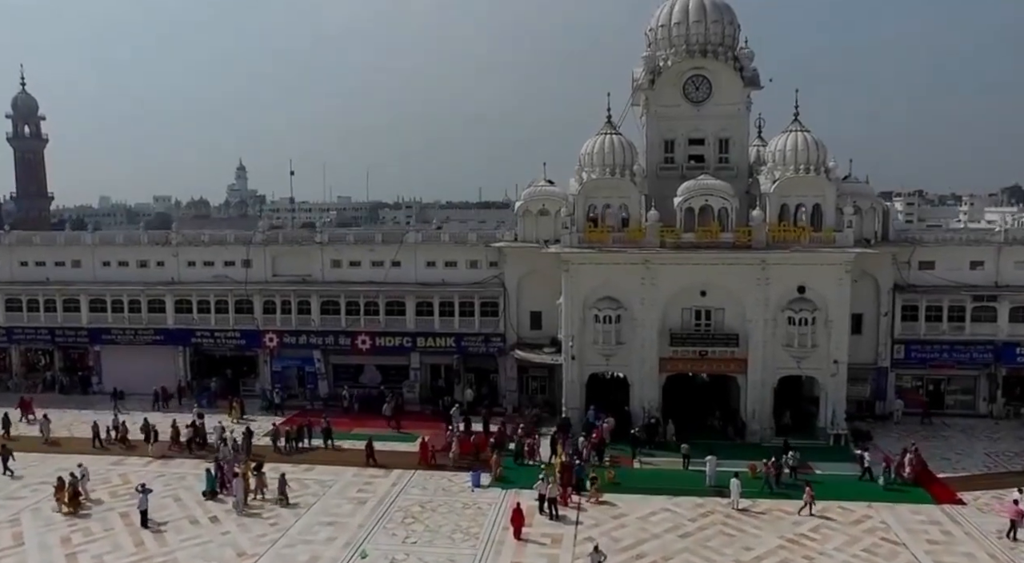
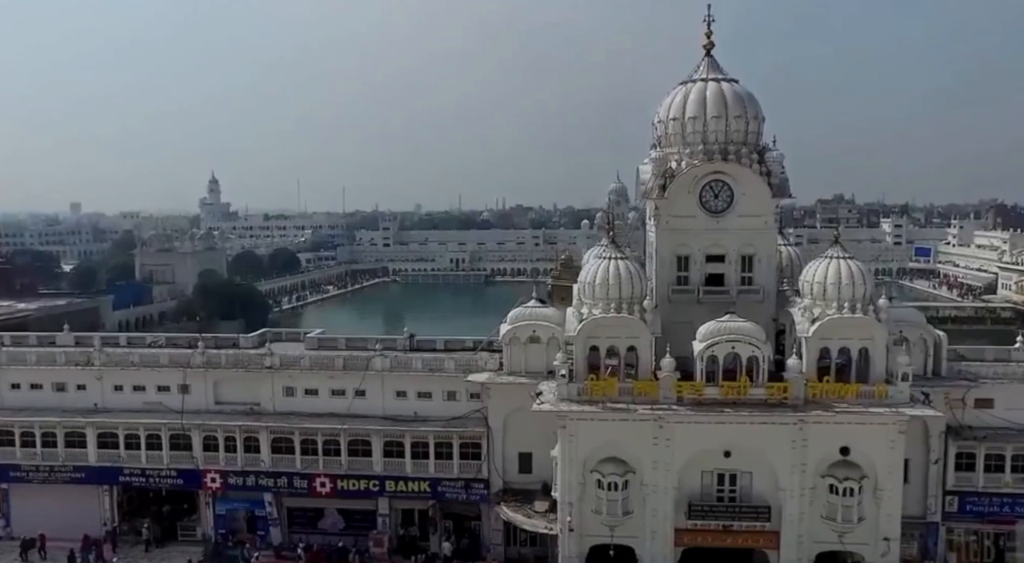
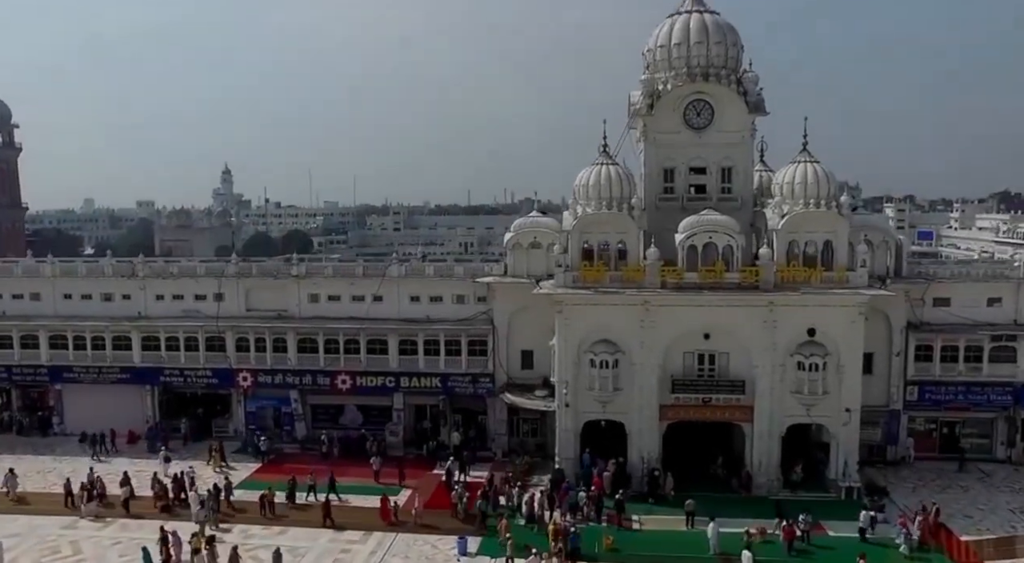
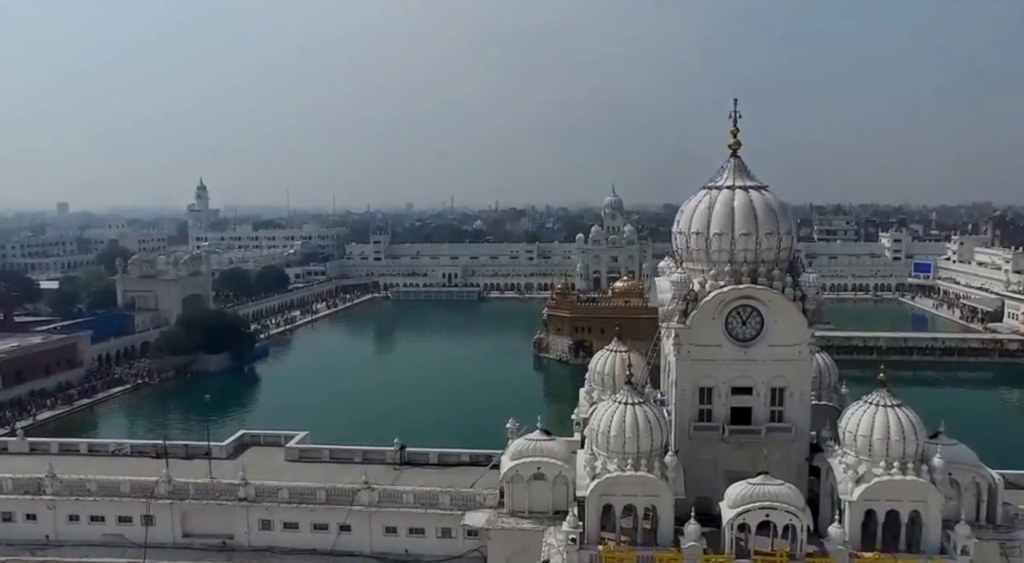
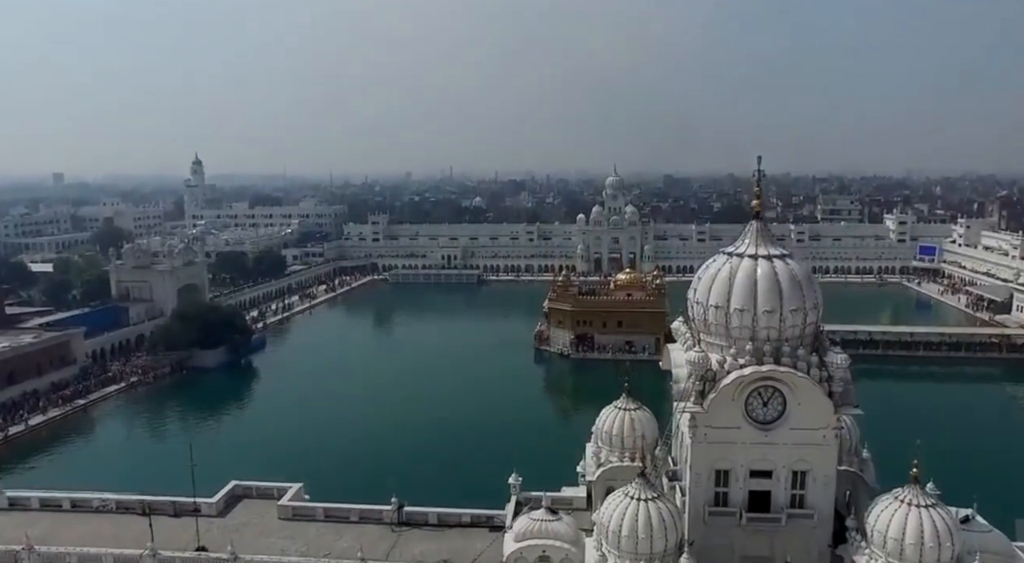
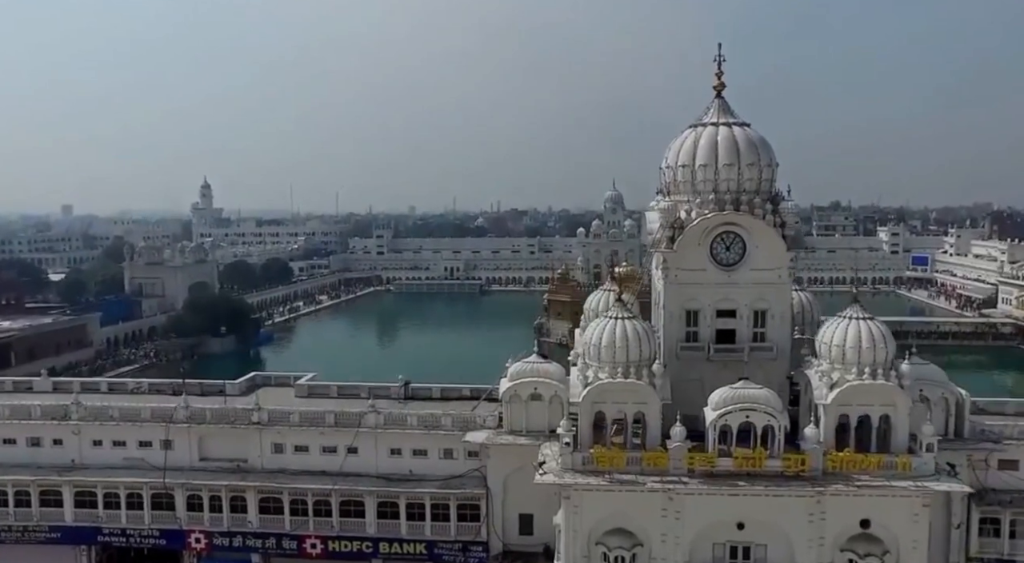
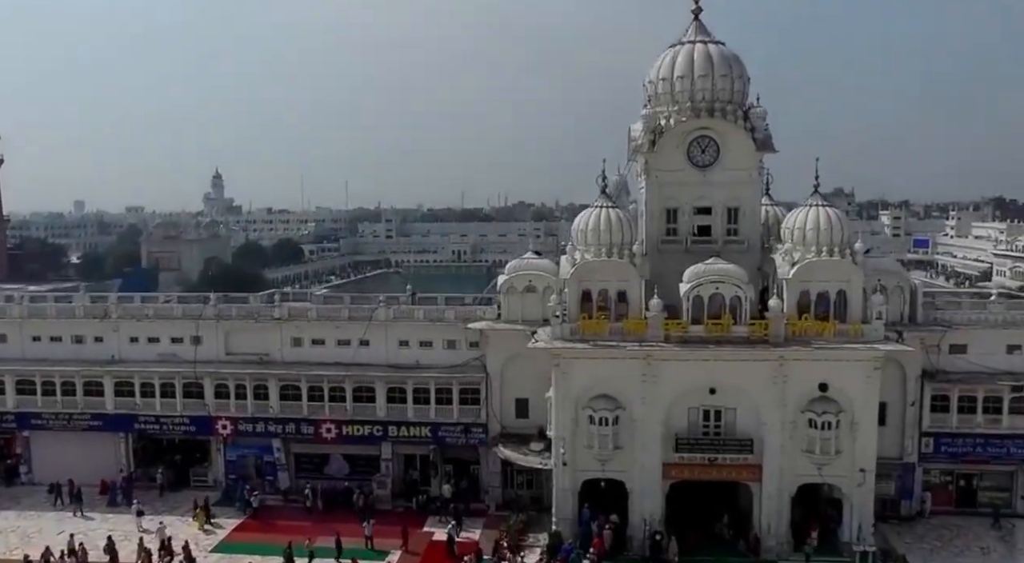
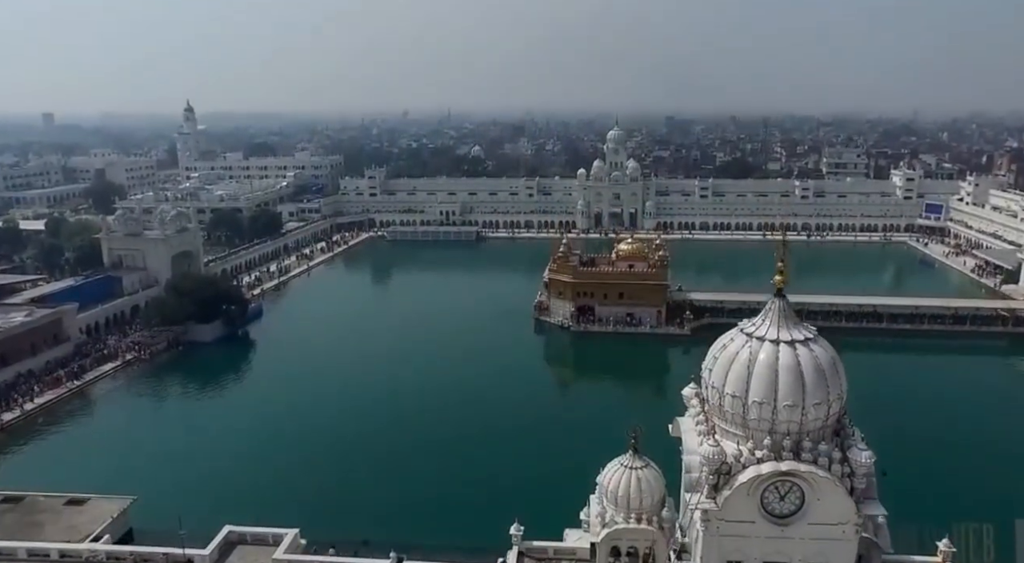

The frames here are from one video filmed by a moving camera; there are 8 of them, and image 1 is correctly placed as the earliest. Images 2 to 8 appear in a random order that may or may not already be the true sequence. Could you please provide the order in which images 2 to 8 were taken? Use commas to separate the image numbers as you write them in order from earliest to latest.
3, 7, 2, 6, 4, 5, 8
